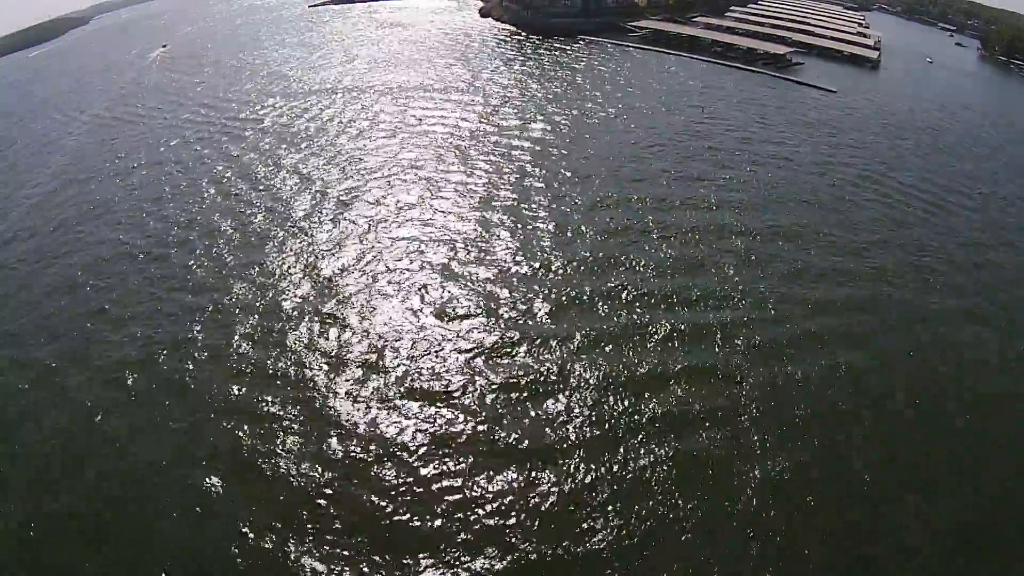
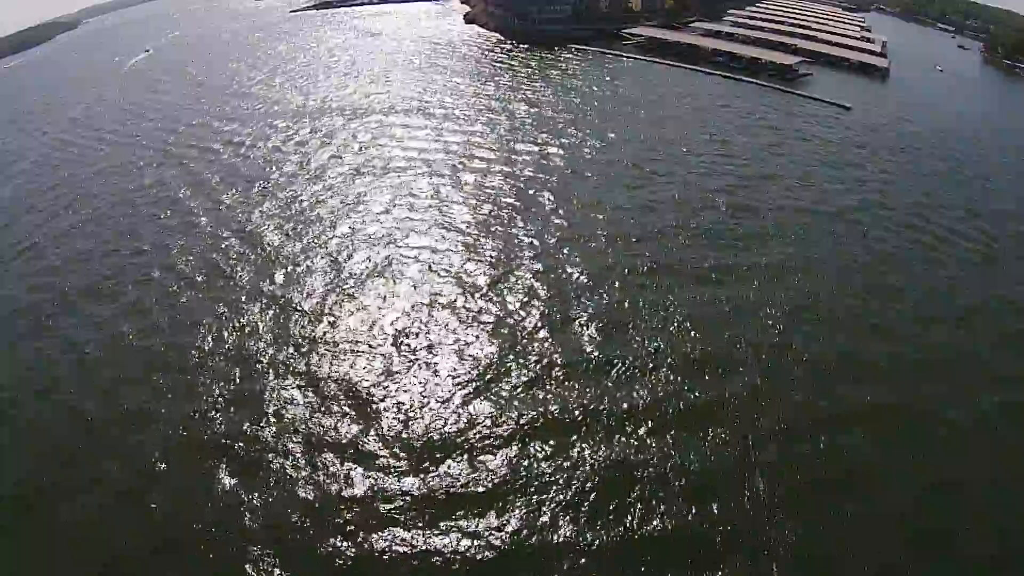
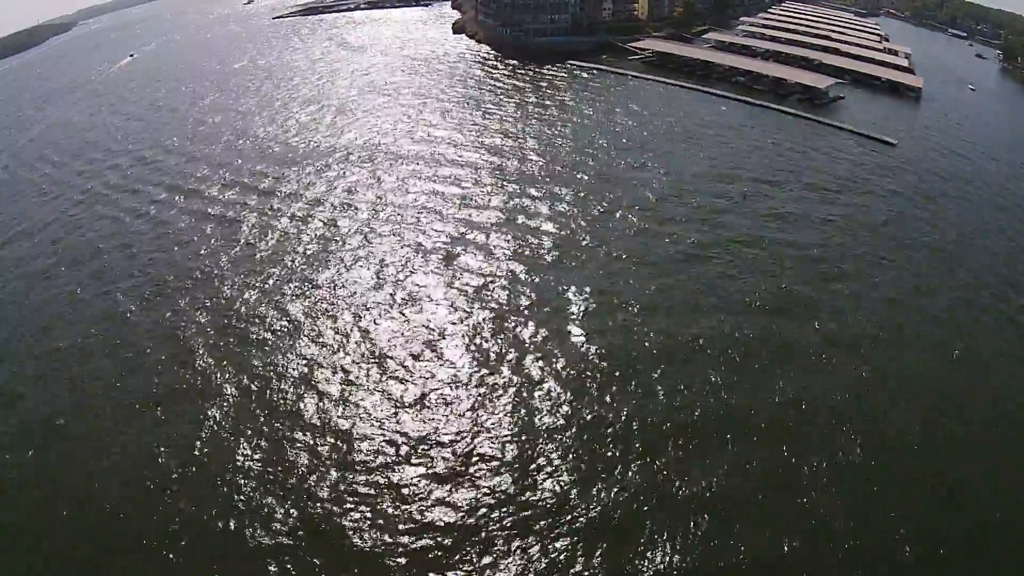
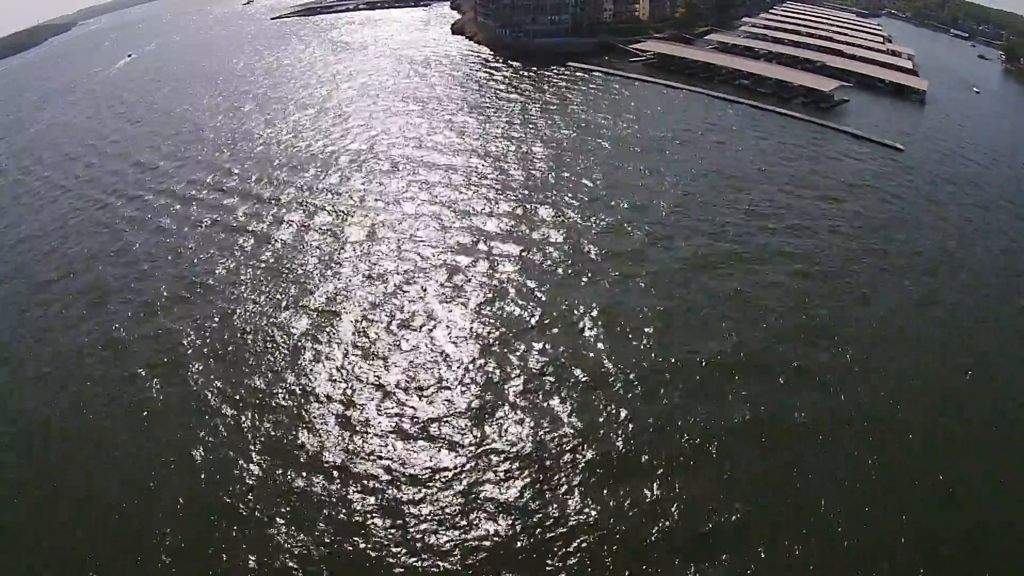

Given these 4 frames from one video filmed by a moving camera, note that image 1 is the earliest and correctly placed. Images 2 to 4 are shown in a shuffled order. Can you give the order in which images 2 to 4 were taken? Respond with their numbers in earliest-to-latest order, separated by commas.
2, 3, 4
